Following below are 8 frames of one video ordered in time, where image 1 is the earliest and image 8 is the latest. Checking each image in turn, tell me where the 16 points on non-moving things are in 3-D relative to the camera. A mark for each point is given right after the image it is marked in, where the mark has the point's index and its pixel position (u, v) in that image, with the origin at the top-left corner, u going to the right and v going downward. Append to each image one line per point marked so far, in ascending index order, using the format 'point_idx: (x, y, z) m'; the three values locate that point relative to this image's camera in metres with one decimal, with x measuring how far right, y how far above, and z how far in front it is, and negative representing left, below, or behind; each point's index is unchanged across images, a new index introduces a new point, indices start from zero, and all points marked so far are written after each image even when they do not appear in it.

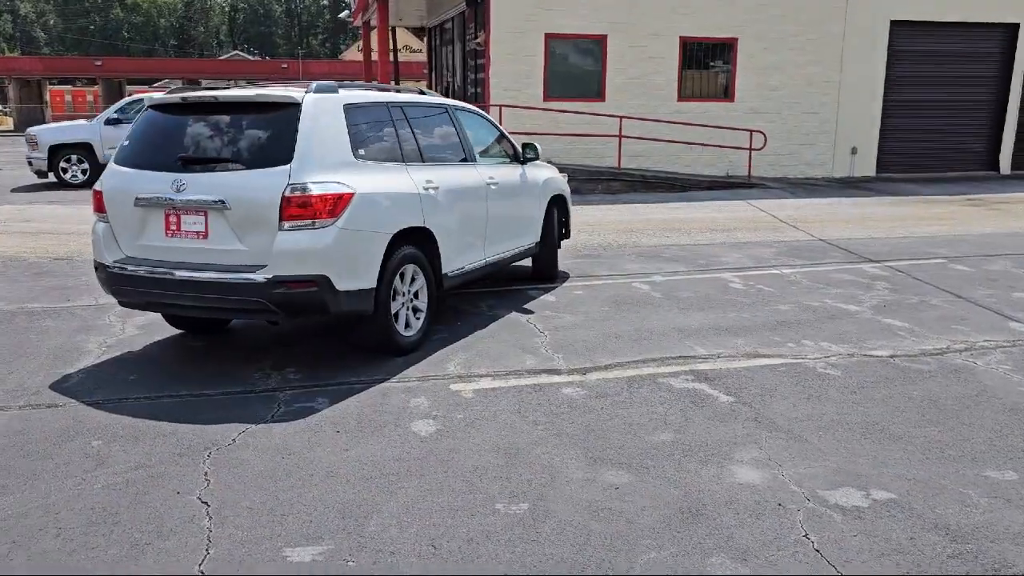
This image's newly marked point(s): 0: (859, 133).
0: (+7.8, +3.5, +19.2) m
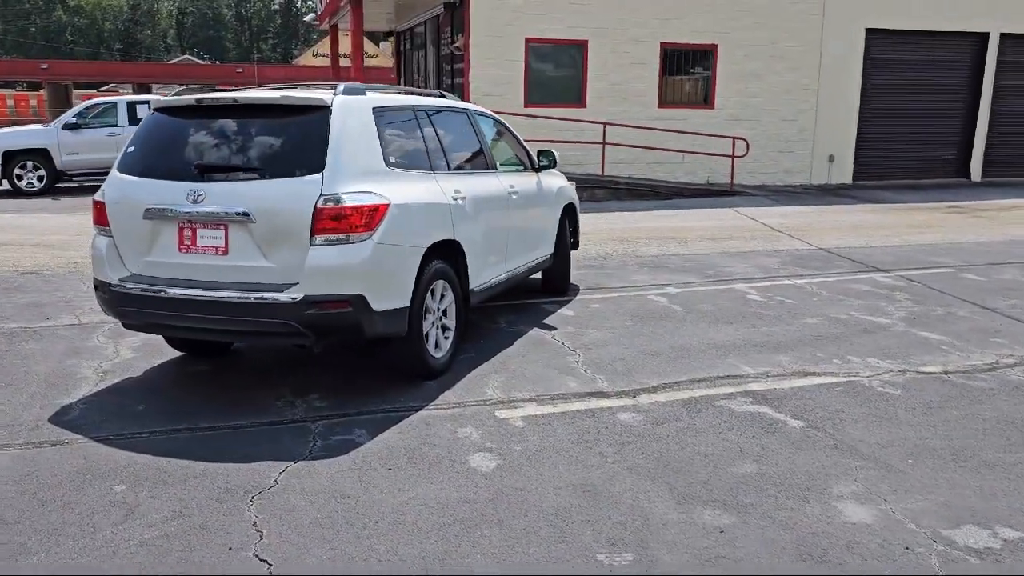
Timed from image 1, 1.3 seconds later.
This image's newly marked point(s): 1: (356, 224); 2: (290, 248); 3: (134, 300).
0: (+7.3, +3.3, +19.3) m
1: (-0.9, +0.4, +5.0) m
2: (-1.3, +0.2, +5.0) m
3: (-2.3, -0.1, +5.3) m
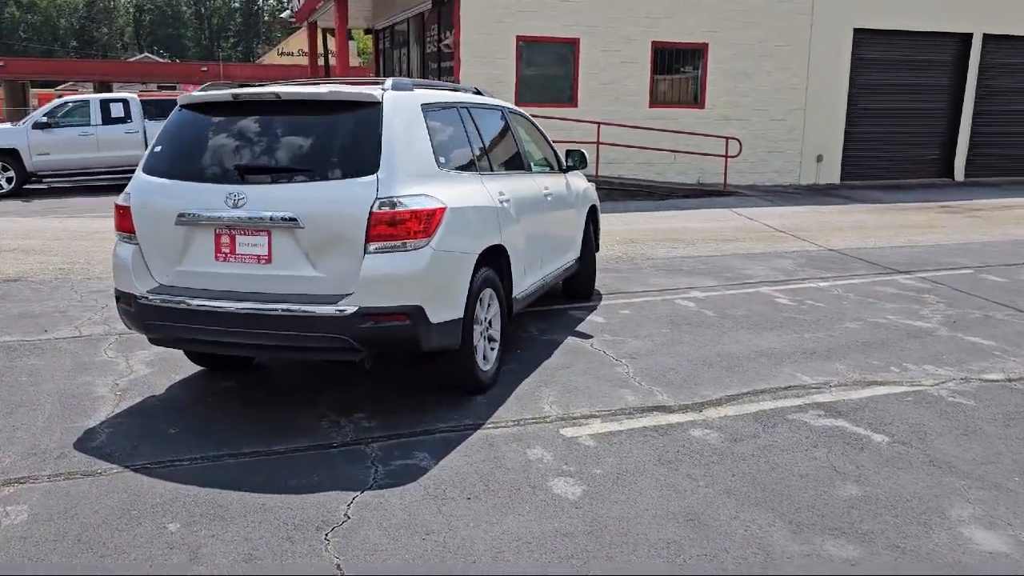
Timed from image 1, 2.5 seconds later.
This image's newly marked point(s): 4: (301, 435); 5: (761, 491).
0: (+7.0, +3.3, +19.2) m
1: (-0.5, +0.3, +4.6) m
2: (-0.9, +0.2, +4.6) m
3: (-2.0, -0.2, +4.8) m
4: (-1.2, -0.8, +4.8) m
5: (+1.2, -1.0, +4.0) m
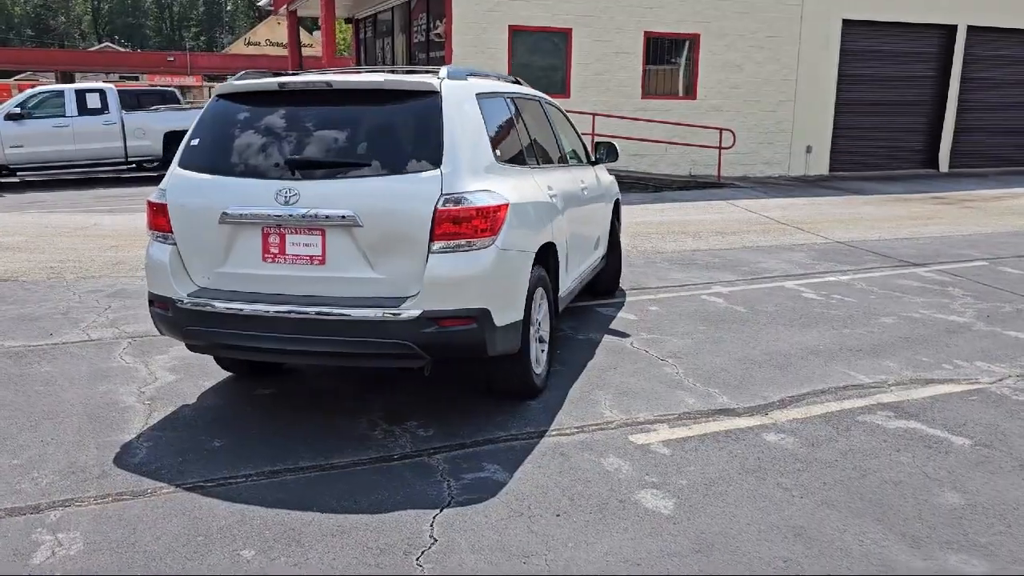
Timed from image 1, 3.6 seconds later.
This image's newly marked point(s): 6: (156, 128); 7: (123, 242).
0: (+6.8, +3.5, +19.2) m
1: (-0.2, +0.3, +4.3) m
2: (-0.6, +0.2, +4.3) m
3: (-1.6, -0.2, +4.5) m
4: (-0.8, -0.8, +4.5) m
5: (+1.6, -1.0, +3.9) m
6: (-7.4, +3.3, +17.8) m
7: (-5.2, +0.6, +11.4) m
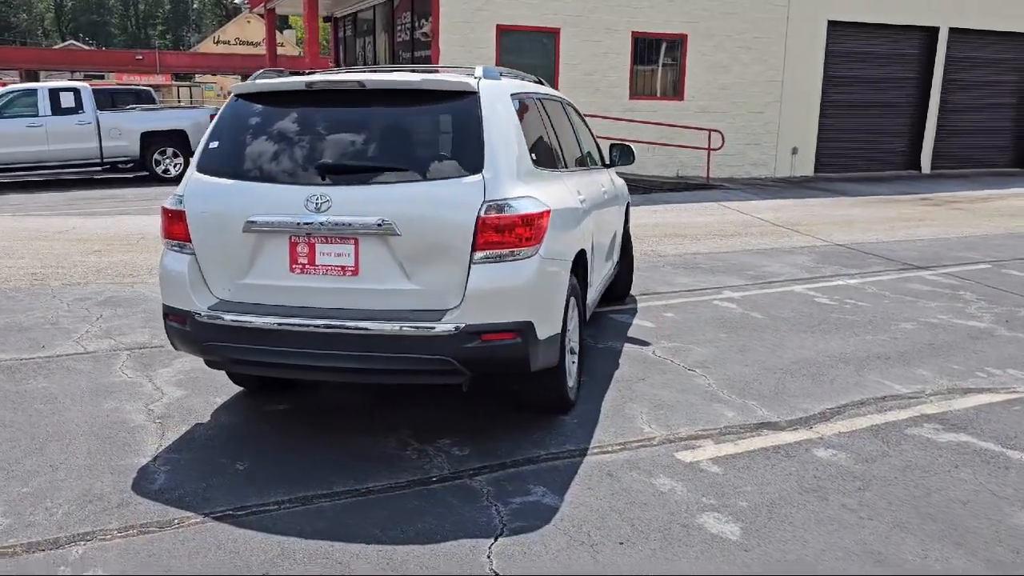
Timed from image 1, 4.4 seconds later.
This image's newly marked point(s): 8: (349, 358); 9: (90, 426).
0: (+6.4, +3.5, +19.2) m
1: (+0.1, +0.2, +4.1) m
2: (-0.3, +0.1, +4.0) m
3: (-1.4, -0.2, +4.2) m
4: (-0.6, -0.9, +4.2) m
5: (+1.8, -1.0, +3.7) m
6: (-7.7, +3.2, +17.3) m
7: (-5.2, +0.5, +11.0) m
8: (-0.8, -0.3, +4.1) m
9: (-2.4, -0.8, +4.8) m
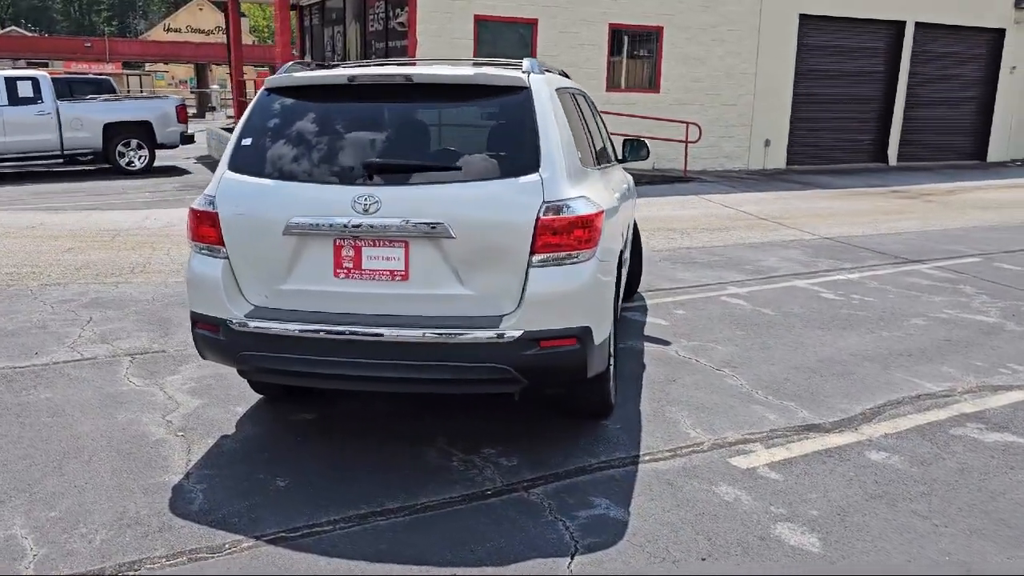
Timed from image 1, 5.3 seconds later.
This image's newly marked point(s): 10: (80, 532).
0: (+5.9, +3.7, +19.3) m
1: (+0.3, +0.2, +3.9) m
2: (-0.1, +0.1, +3.8) m
3: (-1.2, -0.3, +4.0) m
4: (-0.3, -0.9, +4.0) m
5: (+2.1, -1.0, +3.6) m
6: (-8.1, +3.3, +16.7) m
7: (-5.3, +0.6, +10.5) m
8: (-0.5, -0.4, +3.9) m
9: (-2.1, -0.8, +4.5) m
10: (-1.8, -1.0, +3.5) m
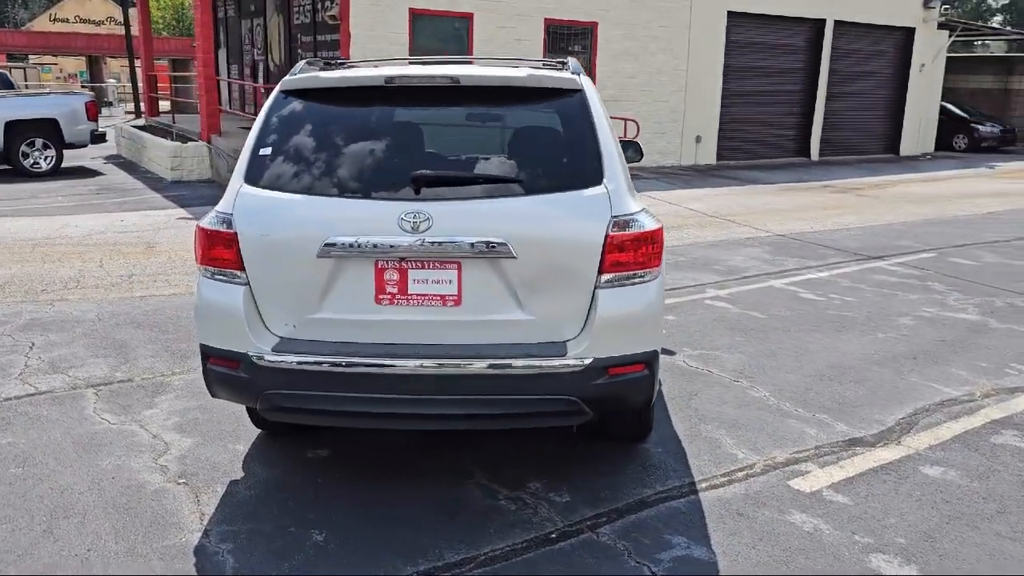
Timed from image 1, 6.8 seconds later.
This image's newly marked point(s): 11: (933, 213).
0: (+4.3, +3.8, +19.5) m
1: (+0.6, +0.1, +3.6) m
2: (+0.2, 0.0, +3.5) m
3: (-0.9, -0.4, +3.5) m
4: (-0.1, -1.0, +3.6) m
5: (+2.4, -1.1, +3.5) m
6: (-9.3, +3.1, +15.3) m
7: (-5.7, +0.4, +9.6) m
8: (-0.2, -0.5, +3.5) m
9: (-1.9, -1.0, +3.9) m
10: (-1.4, -1.1, +3.0) m
11: (+6.8, +1.2, +13.9) m
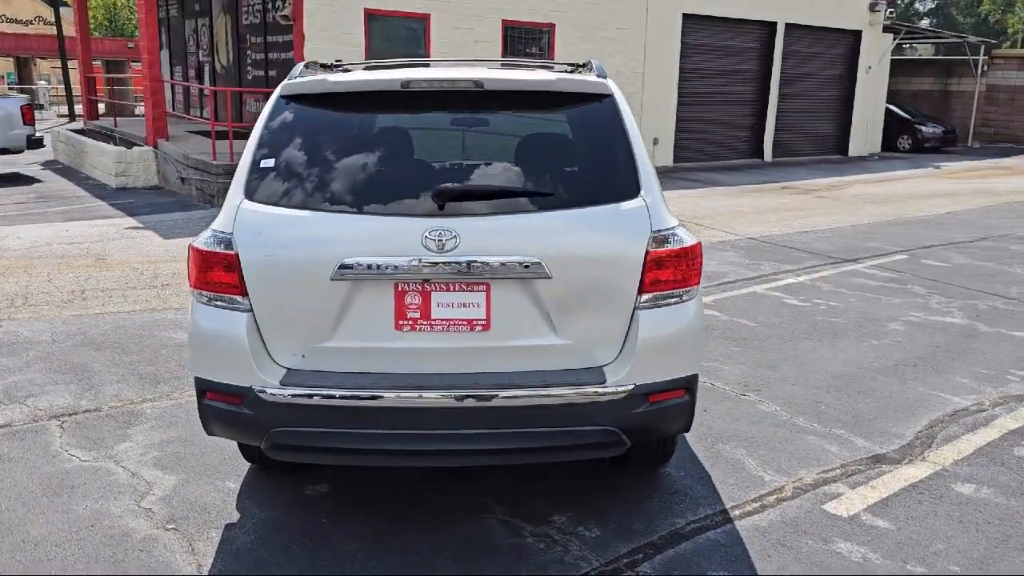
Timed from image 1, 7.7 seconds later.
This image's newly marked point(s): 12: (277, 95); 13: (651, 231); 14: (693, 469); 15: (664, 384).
0: (+3.3, +3.7, +19.5) m
1: (+0.7, +0.1, +3.4) m
2: (+0.3, -0.1, +3.2) m
3: (-0.8, -0.5, +3.2) m
4: (+0.1, -1.1, +3.4) m
5: (+2.5, -1.1, +3.4) m
6: (-10.0, +2.8, +14.4) m
7: (-6.0, +0.2, +8.9) m
8: (-0.1, -0.5, +3.2) m
9: (-1.8, -1.1, +3.5) m
10: (-1.3, -1.2, +2.6) m
11: (+6.3, +1.2, +14.0) m
12: (-1.0, +0.8, +3.6) m
13: (+0.5, +0.2, +3.3) m
14: (+0.9, -0.9, +4.3) m
15: (+0.6, -0.4, +3.3) m
